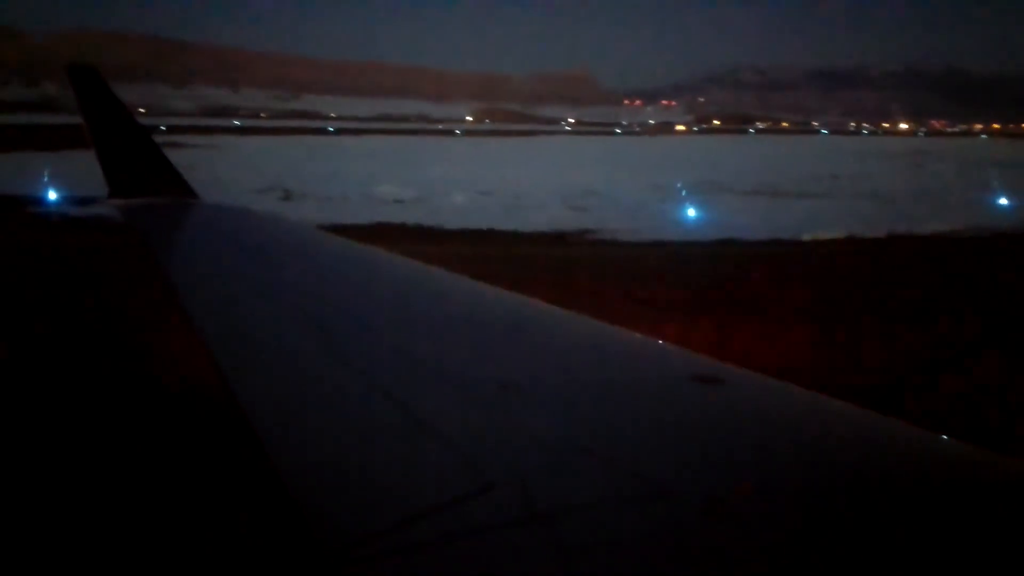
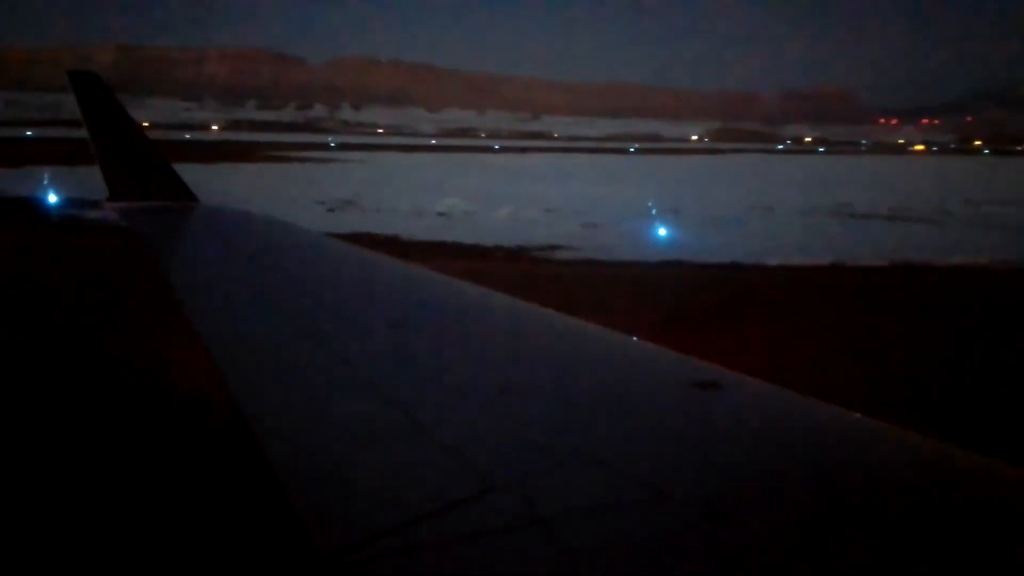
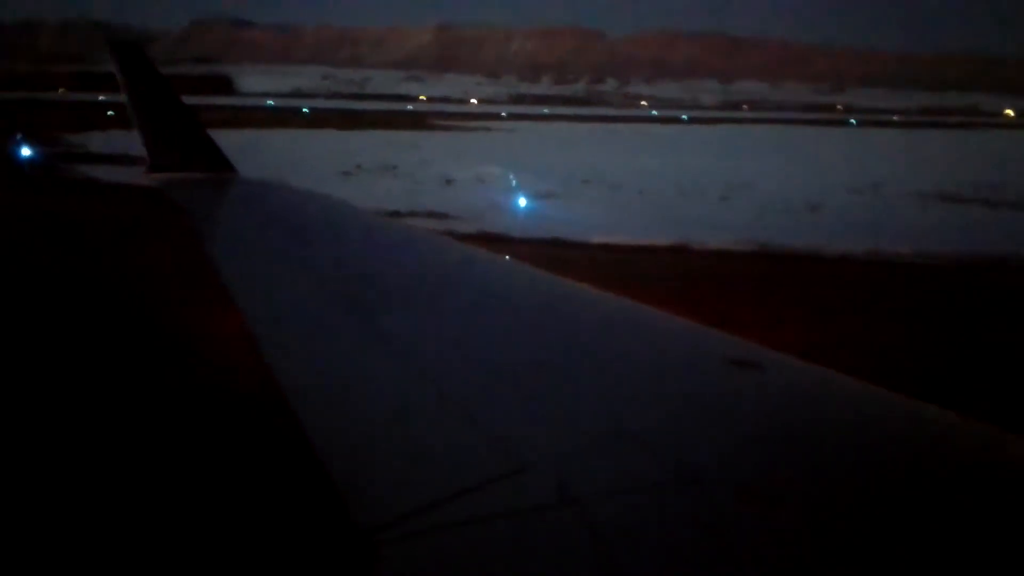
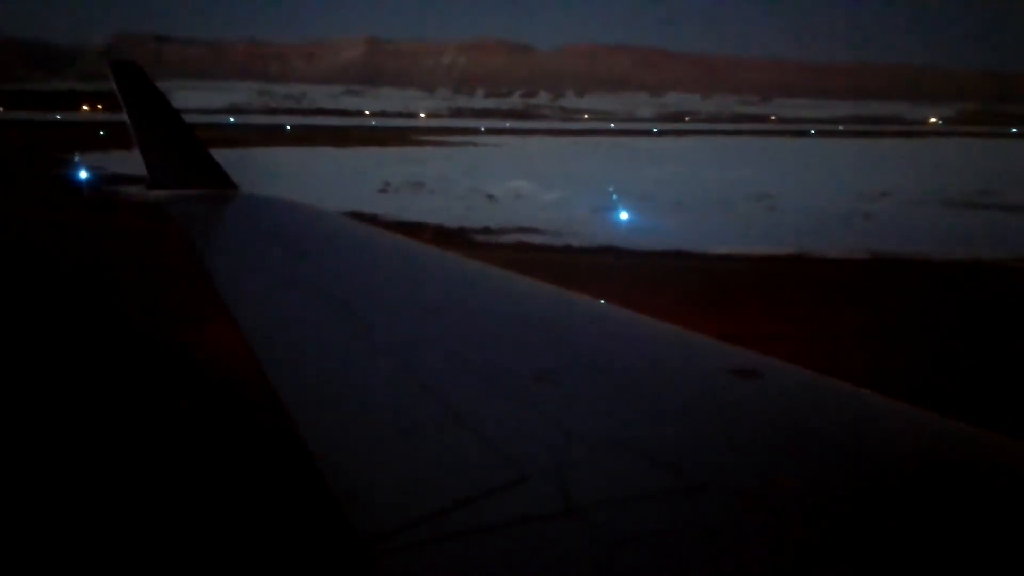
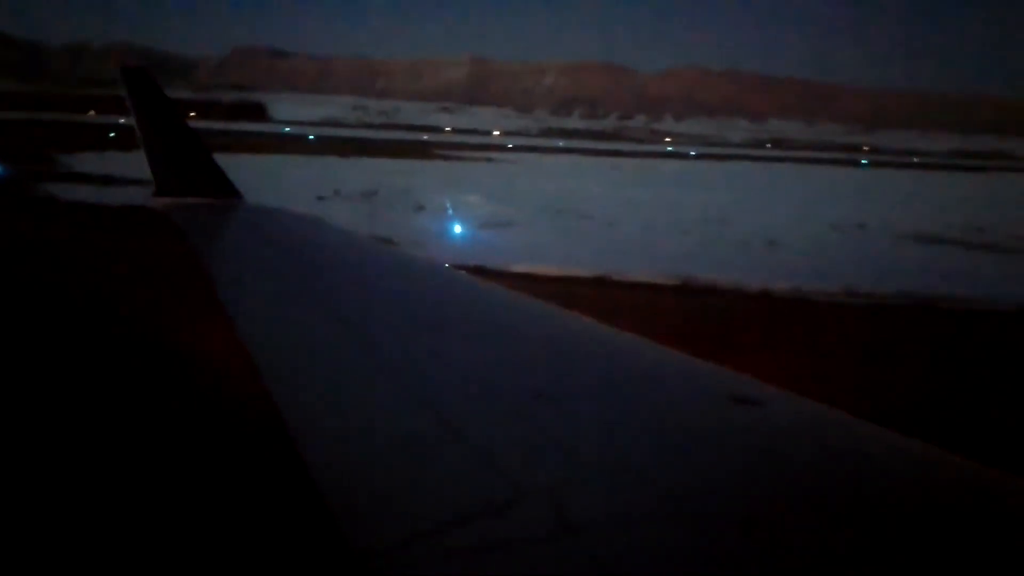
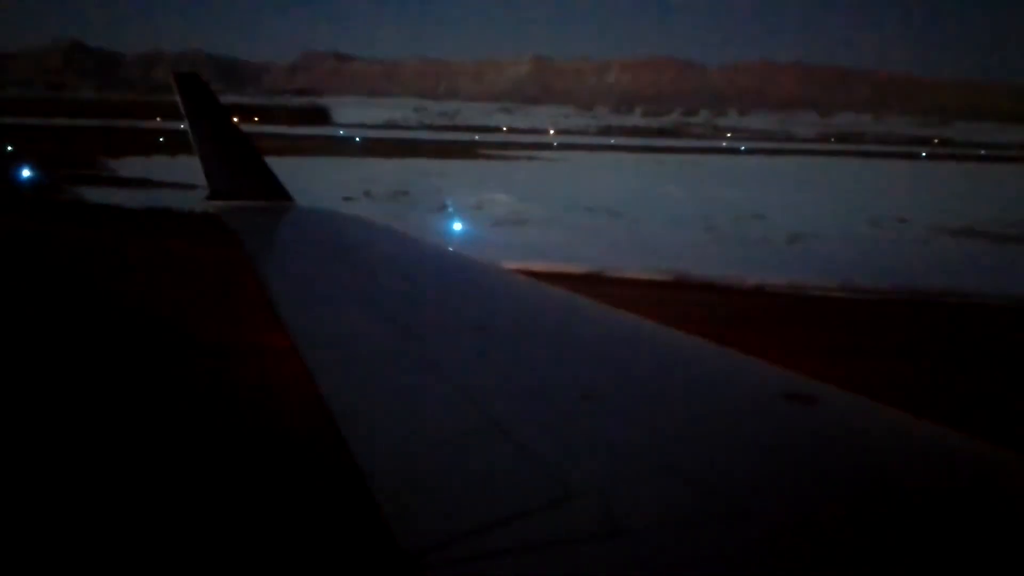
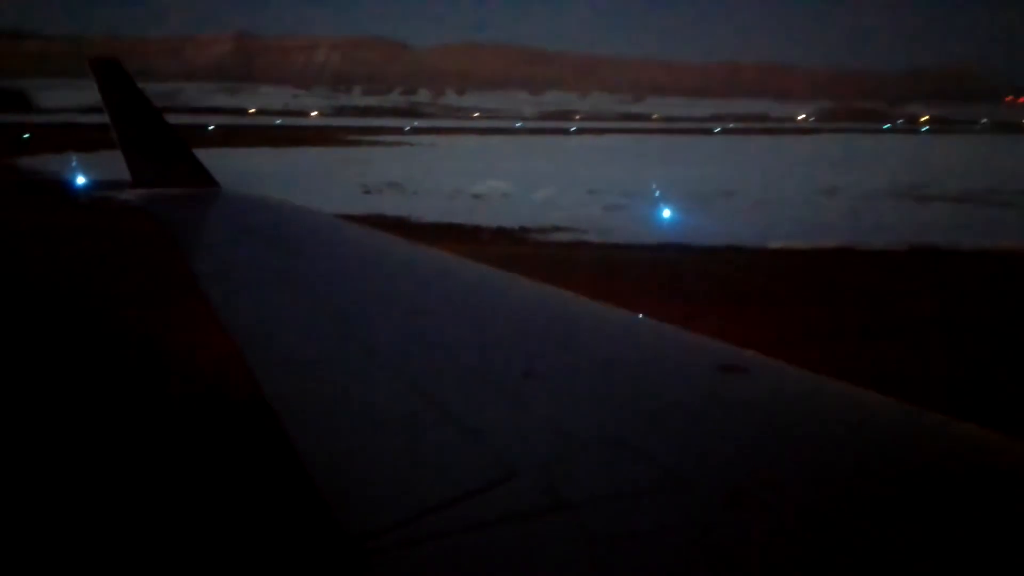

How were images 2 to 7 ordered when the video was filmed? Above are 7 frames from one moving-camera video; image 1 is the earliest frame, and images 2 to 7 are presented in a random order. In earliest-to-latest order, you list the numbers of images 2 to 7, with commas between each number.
2, 7, 4, 3, 5, 6
